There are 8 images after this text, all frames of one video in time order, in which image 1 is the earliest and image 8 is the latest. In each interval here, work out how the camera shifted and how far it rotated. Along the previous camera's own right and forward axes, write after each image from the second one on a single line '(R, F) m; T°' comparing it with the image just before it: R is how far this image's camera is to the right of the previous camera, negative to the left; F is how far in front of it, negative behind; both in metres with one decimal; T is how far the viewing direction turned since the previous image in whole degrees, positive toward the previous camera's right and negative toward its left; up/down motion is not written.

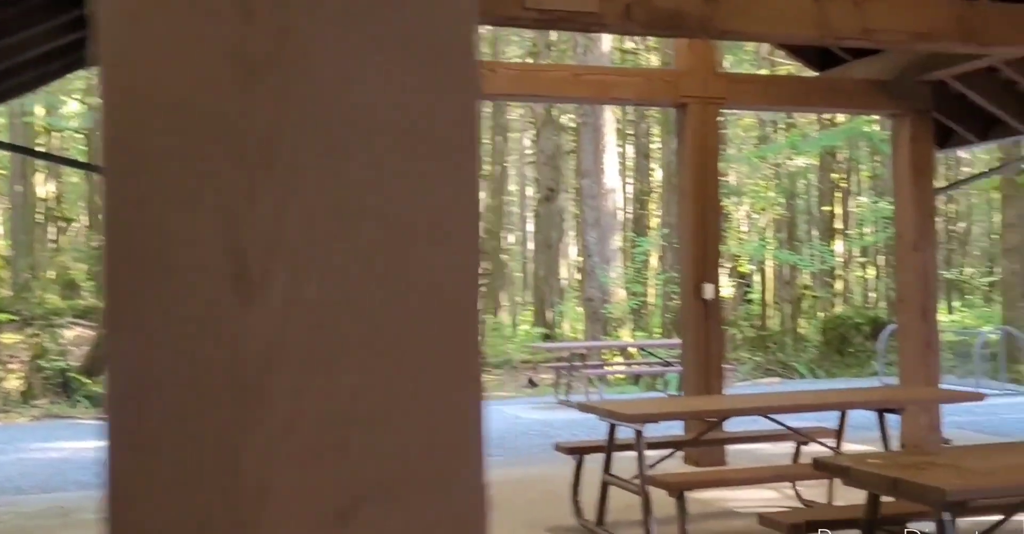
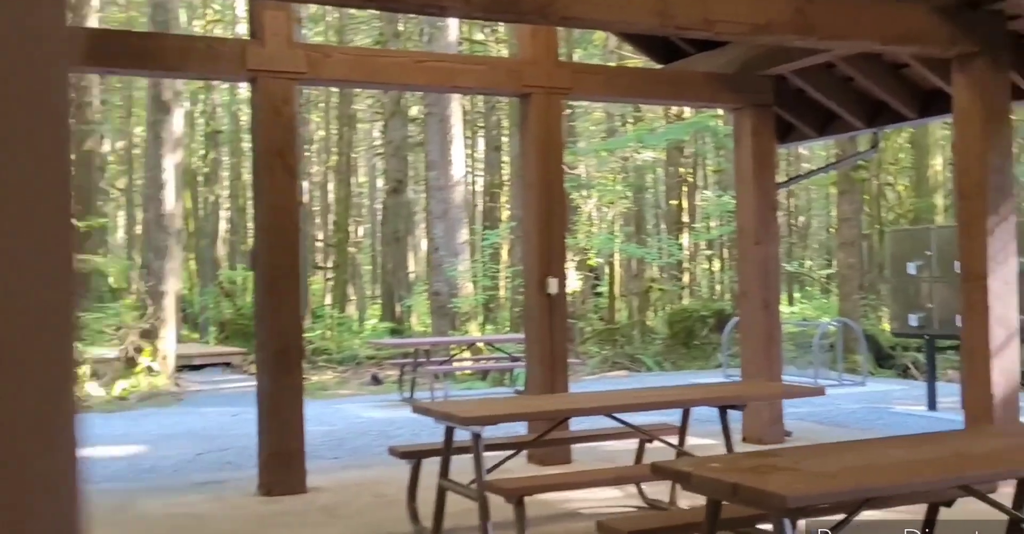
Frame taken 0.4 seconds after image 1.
(+0.1, +0.3) m; +7°
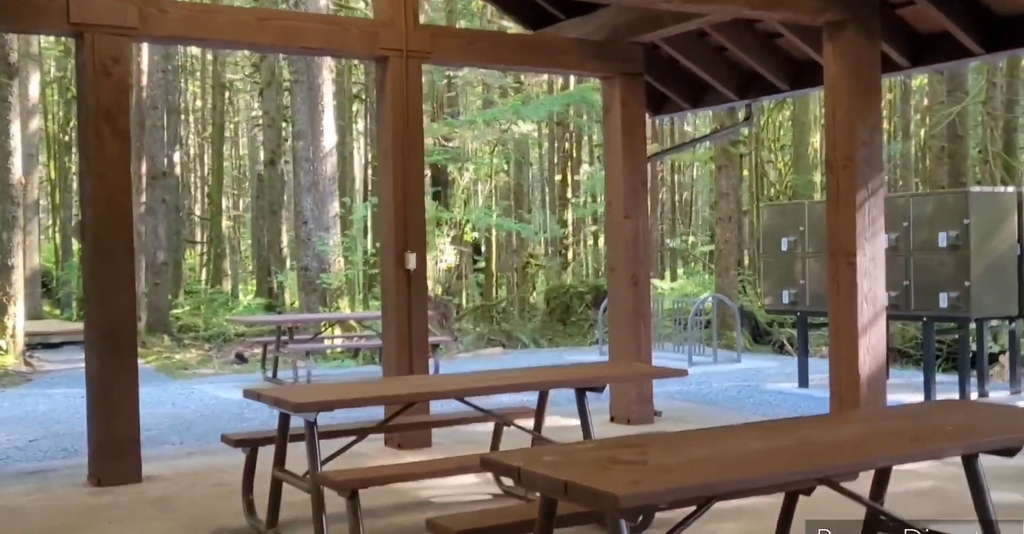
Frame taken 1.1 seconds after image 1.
(+0.2, +0.4) m; +5°
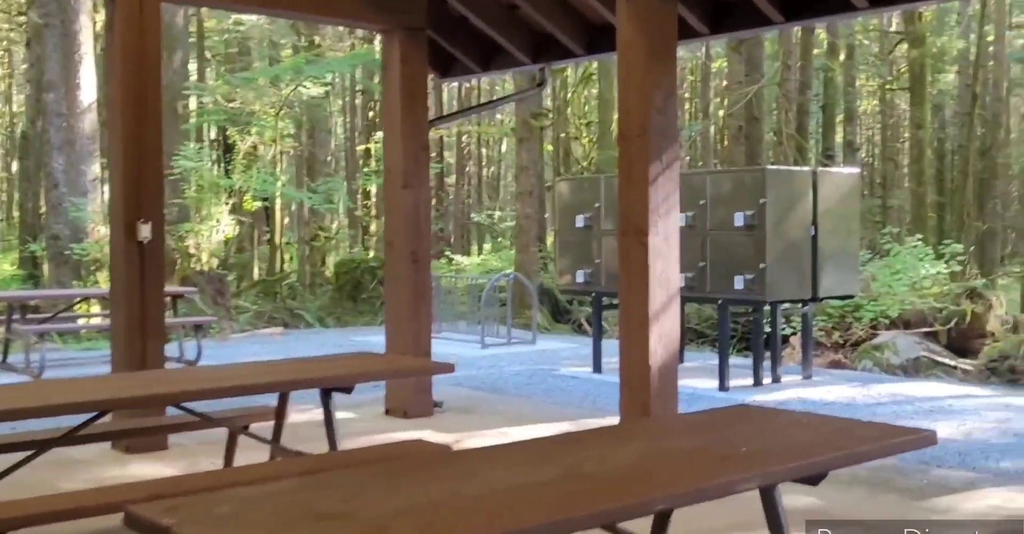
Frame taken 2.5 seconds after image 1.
(+0.3, +0.8) m; +9°
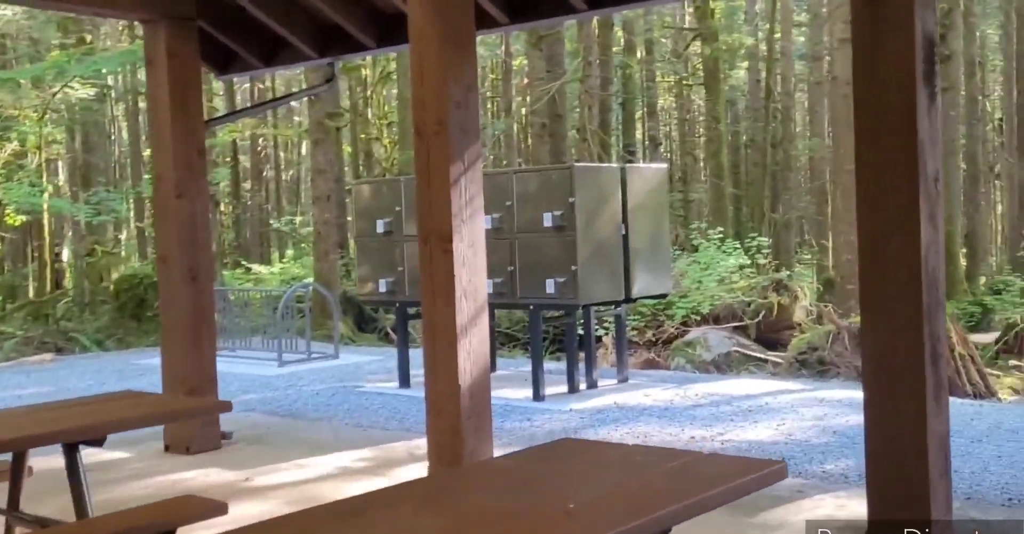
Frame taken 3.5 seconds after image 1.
(+0.1, +0.6) m; +10°
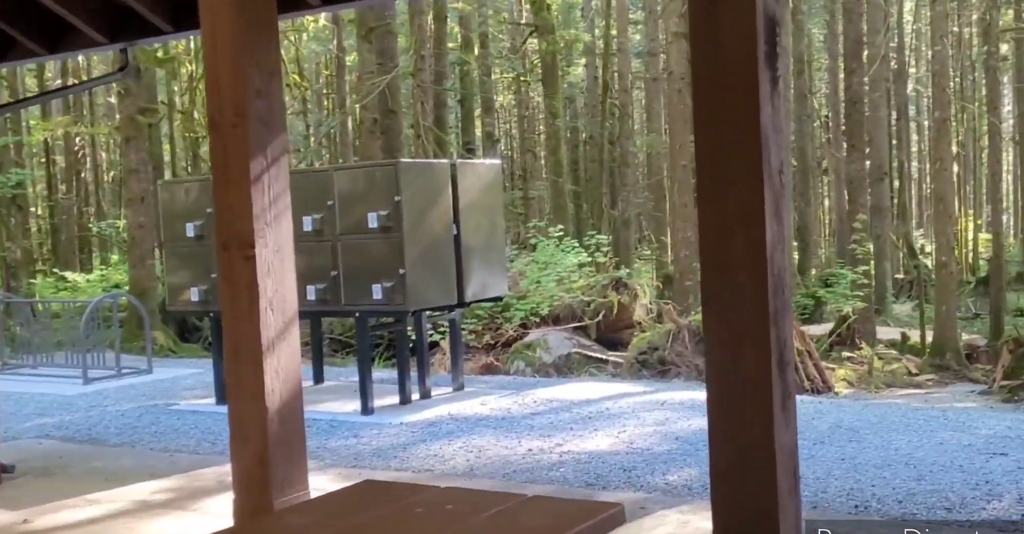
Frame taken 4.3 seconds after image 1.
(+0.1, +0.5) m; +8°
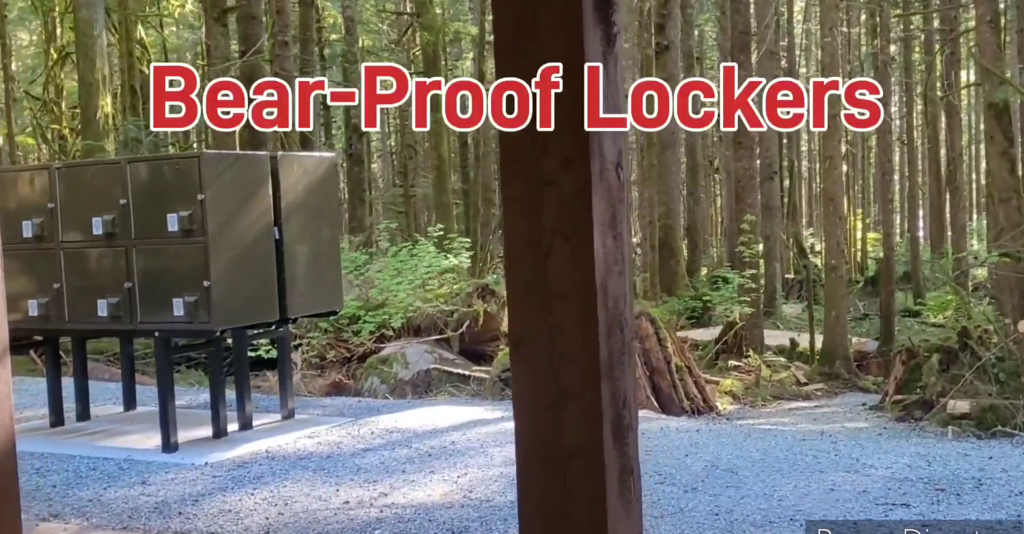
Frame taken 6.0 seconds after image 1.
(+0.4, +1.1) m; +5°
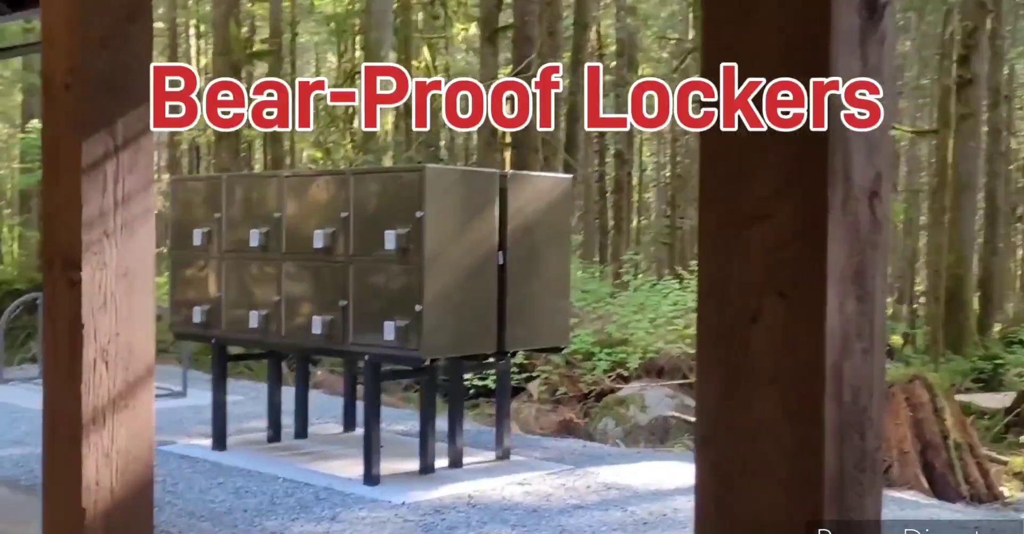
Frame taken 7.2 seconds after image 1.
(+0.1, +0.8) m; -14°
